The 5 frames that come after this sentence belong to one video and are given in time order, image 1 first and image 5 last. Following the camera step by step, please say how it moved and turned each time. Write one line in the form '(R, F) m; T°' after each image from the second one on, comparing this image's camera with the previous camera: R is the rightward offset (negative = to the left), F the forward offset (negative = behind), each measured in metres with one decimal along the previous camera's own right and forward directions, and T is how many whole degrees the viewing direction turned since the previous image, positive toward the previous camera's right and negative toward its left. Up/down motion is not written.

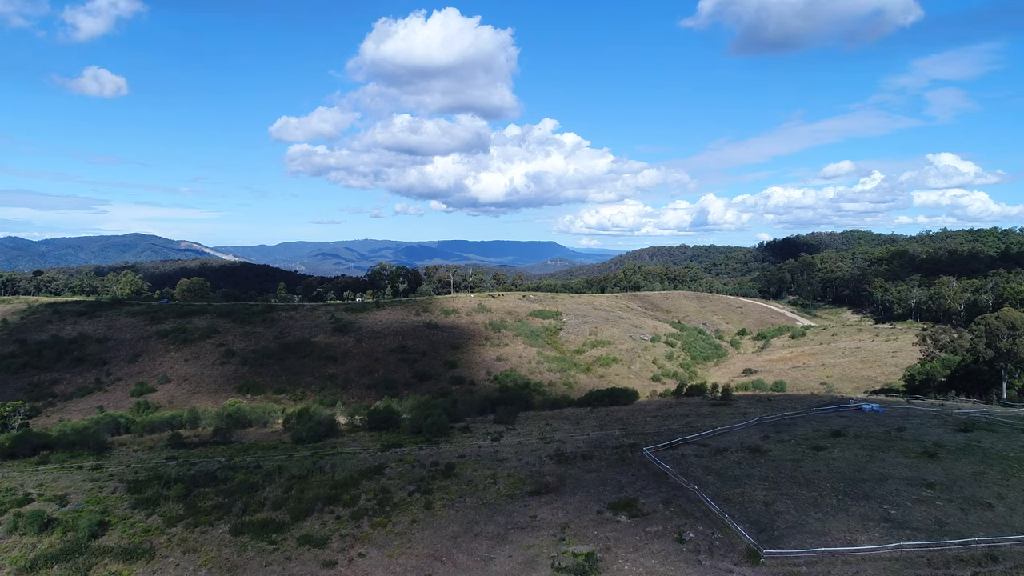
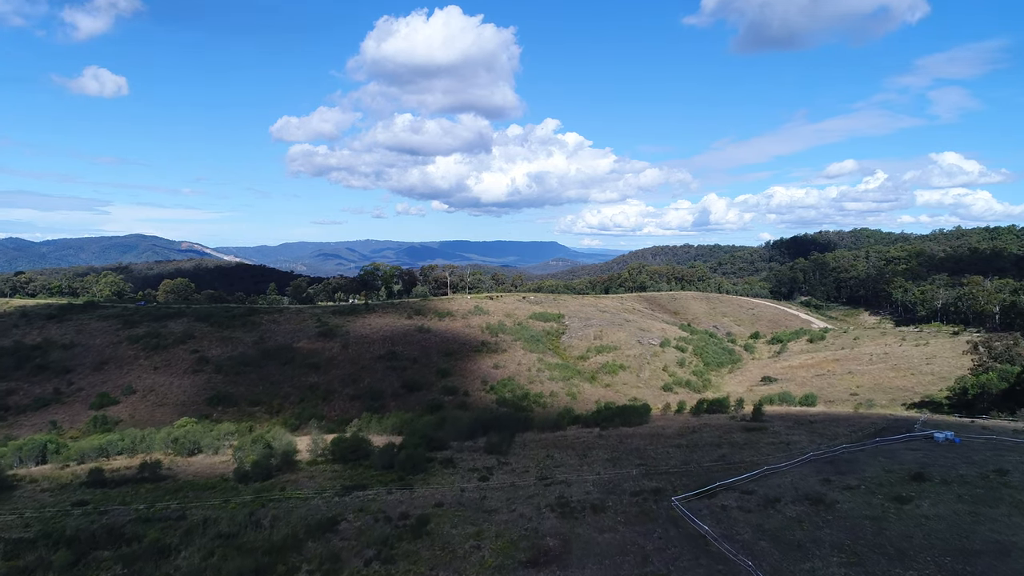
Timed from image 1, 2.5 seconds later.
(+0.2, +3.8) m; 0°
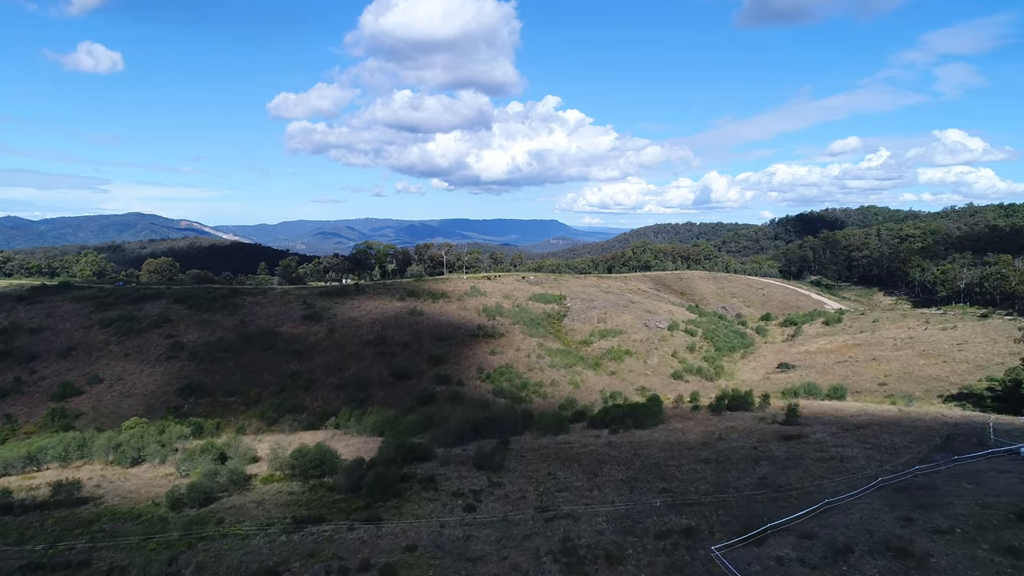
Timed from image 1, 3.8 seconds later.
(+0.1, +3.1) m; 0°
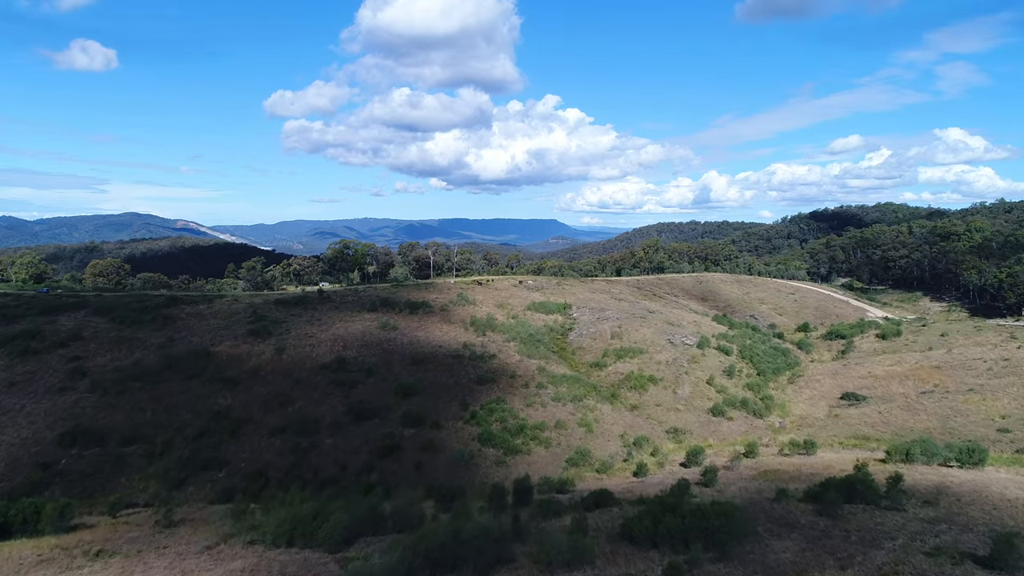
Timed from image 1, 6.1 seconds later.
(+0.3, +8.6) m; 0°
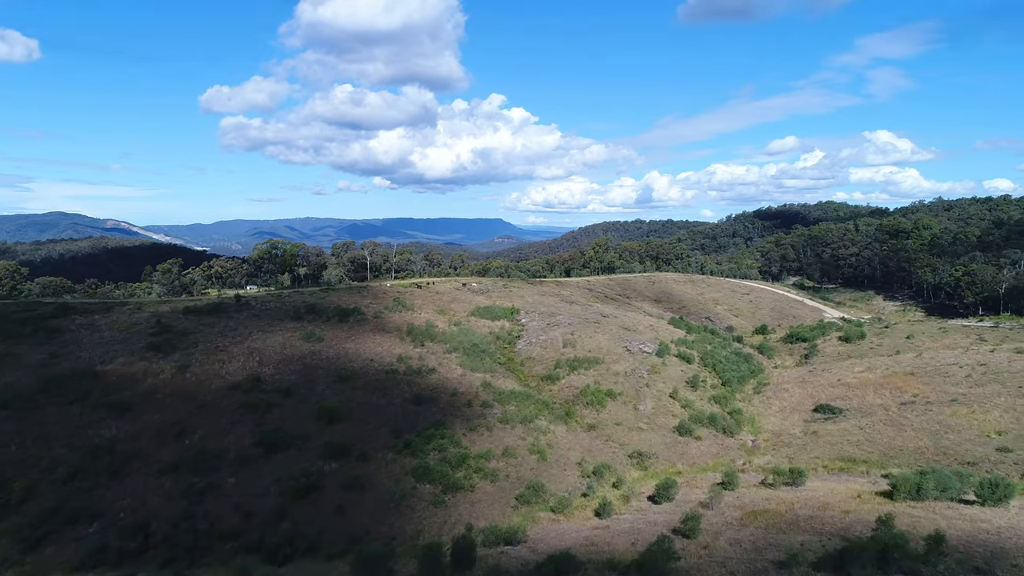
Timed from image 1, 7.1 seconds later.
(+0.2, +3.8) m; +4°
